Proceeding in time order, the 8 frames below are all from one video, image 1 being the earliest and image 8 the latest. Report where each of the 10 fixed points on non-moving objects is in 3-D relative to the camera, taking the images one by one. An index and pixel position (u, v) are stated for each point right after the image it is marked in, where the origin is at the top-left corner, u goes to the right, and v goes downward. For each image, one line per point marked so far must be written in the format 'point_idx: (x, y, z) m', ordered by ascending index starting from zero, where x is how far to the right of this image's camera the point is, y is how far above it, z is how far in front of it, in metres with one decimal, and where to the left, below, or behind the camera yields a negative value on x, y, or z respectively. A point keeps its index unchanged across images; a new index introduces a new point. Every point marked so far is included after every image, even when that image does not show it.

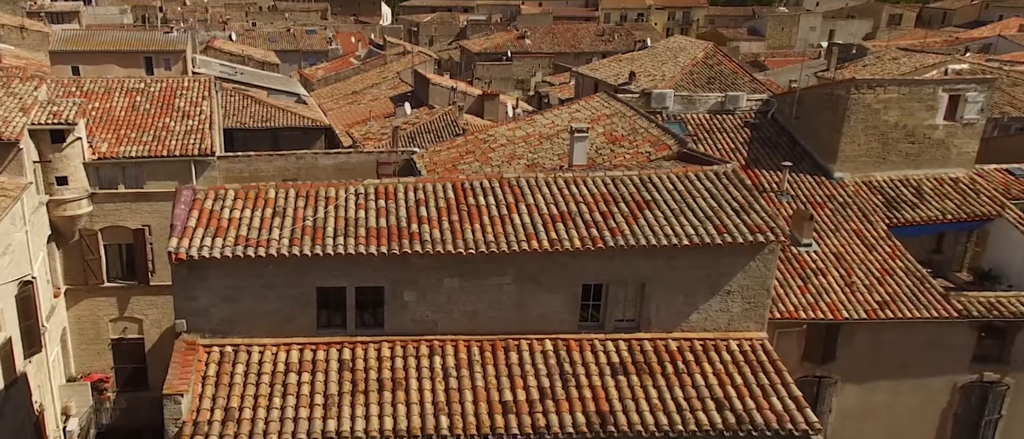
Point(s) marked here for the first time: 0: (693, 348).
0: (+4.0, -2.9, +19.9) m
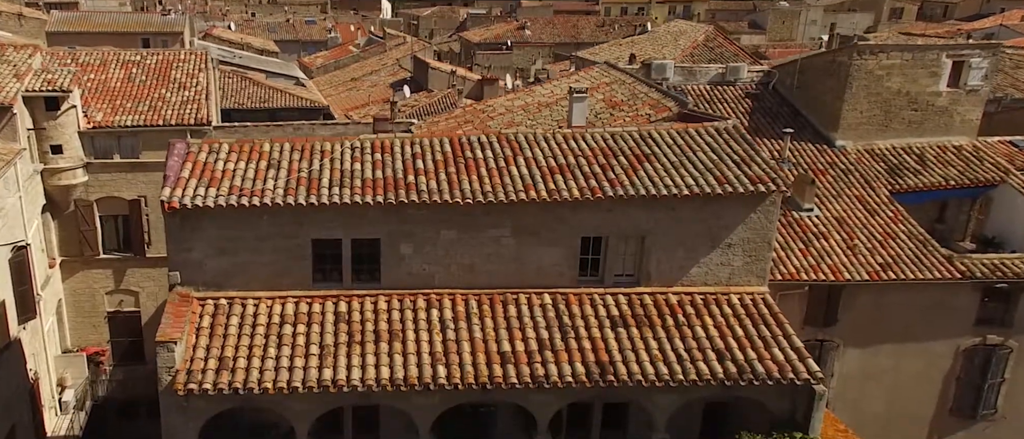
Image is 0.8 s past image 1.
0: (+4.0, -1.8, +19.7) m
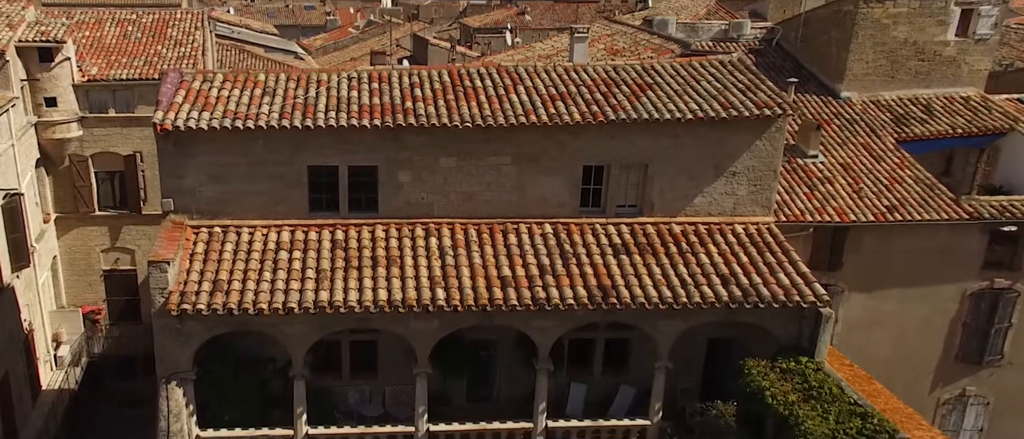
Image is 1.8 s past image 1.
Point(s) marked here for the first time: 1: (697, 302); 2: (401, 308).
0: (+4.0, -0.3, +19.3) m
1: (+3.5, -1.6, +17.1) m
2: (-2.1, -1.7, +16.8) m
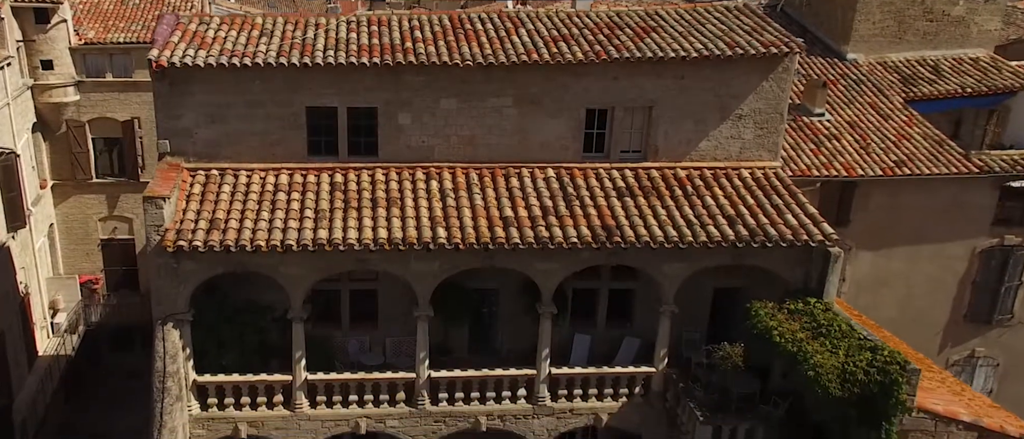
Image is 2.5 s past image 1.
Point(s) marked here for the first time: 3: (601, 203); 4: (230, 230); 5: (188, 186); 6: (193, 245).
0: (+4.0, +0.9, +18.9) m
1: (+3.6, -0.4, +16.7) m
2: (-2.0, -0.5, +16.4) m
3: (+1.8, +0.3, +17.8) m
4: (-5.2, -0.2, +16.4) m
5: (-6.4, +0.7, +17.7) m
6: (-5.7, -0.5, +15.9) m
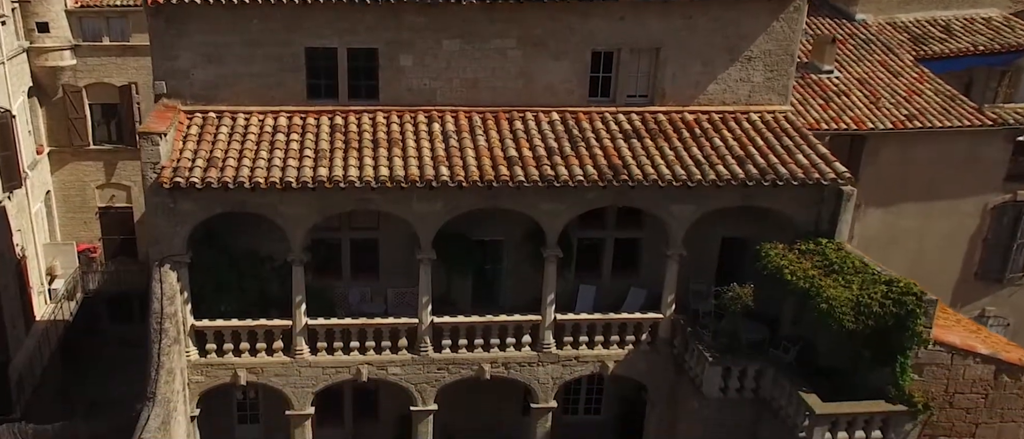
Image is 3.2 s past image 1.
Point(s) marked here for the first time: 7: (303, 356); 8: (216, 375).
0: (+4.1, +2.1, +18.5) m
1: (+3.7, +0.7, +16.3) m
2: (-2.0, +0.6, +16.0) m
3: (+1.9, +1.5, +17.4) m
4: (-5.1, +0.9, +16.0) m
5: (-6.3, +1.8, +17.3) m
6: (-5.6, +0.7, +15.5) m
7: (-4.1, -2.7, +17.5) m
8: (-5.8, -3.0, +17.4) m
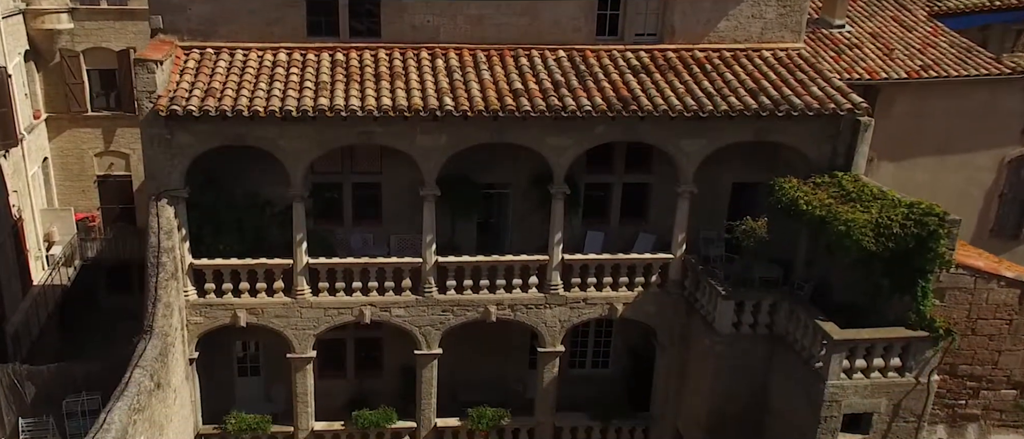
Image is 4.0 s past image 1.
0: (+4.2, +3.3, +18.0) m
1: (+3.8, +2.0, +15.9) m
2: (-1.8, +1.8, +15.5) m
3: (+2.0, +2.7, +16.9) m
4: (-5.0, +2.1, +15.6) m
5: (-6.2, +3.0, +16.9) m
6: (-5.5, +1.9, +15.1) m
7: (-4.0, -1.5, +17.1) m
8: (-5.7, -1.8, +17.0) m
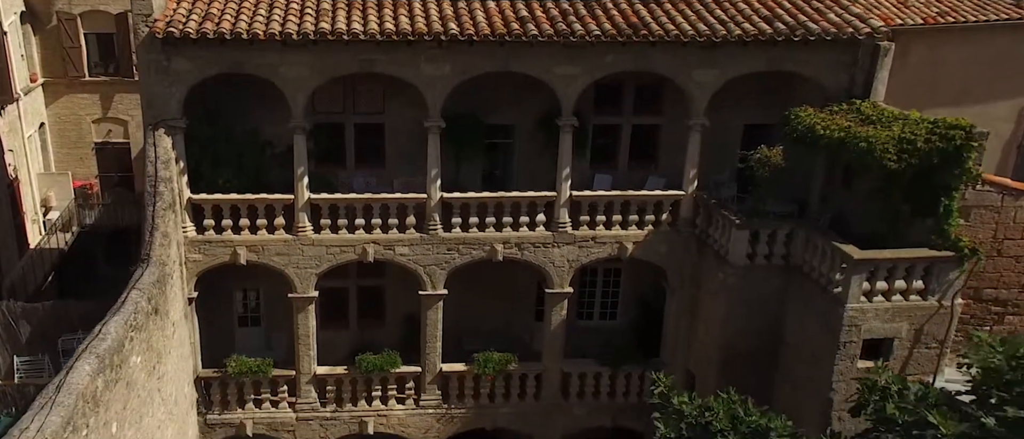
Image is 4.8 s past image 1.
0: (+4.4, +4.5, +17.5) m
1: (+3.9, +3.2, +15.4) m
2: (-1.7, +3.1, +15.1) m
3: (+2.1, +3.9, +16.5) m
4: (-4.9, +3.3, +15.1) m
5: (-6.1, +4.2, +16.4) m
6: (-5.4, +3.1, +14.6) m
7: (-3.9, -0.2, +16.6) m
8: (-5.5, -0.6, +16.5) m
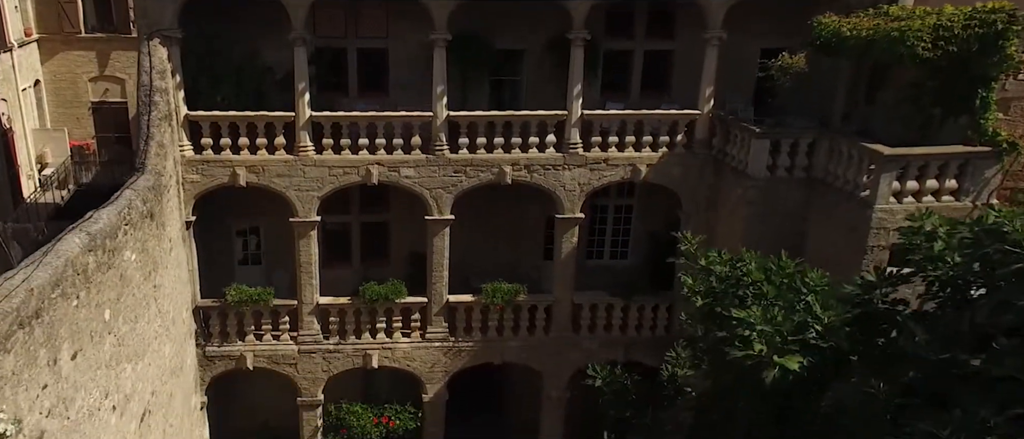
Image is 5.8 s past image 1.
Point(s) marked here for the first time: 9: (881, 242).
0: (+4.5, +6.0, +16.9) m
1: (+4.1, +4.6, +14.8) m
2: (-1.6, +4.5, +14.4) m
3: (+2.3, +5.4, +15.8) m
4: (-4.7, +4.8, +14.5) m
5: (-5.9, +5.6, +15.8) m
6: (-5.2, +4.5, +14.0) m
7: (-3.7, +1.2, +16.0) m
8: (-5.3, +0.8, +15.9) m
9: (+5.3, -0.3, +12.8) m
